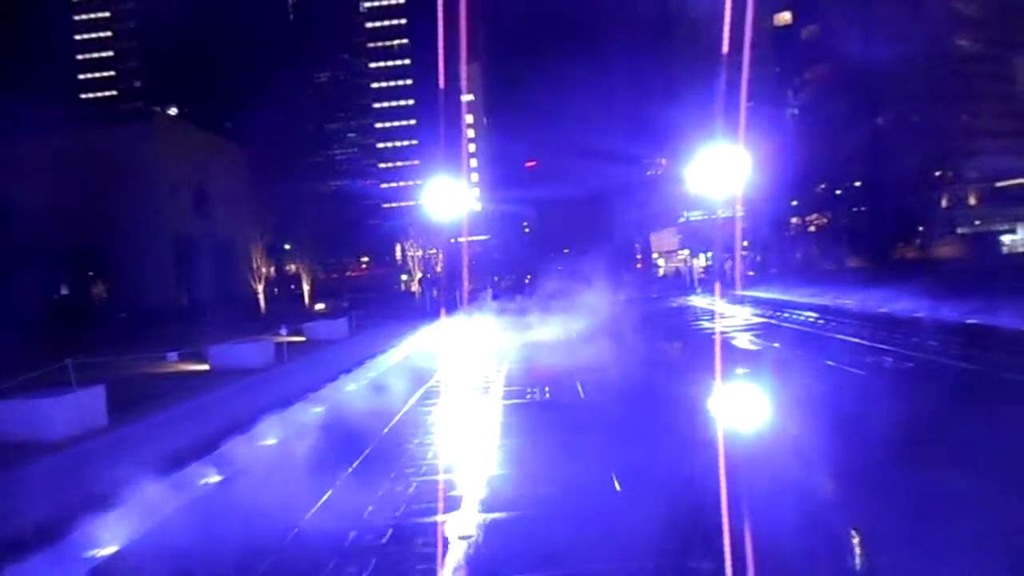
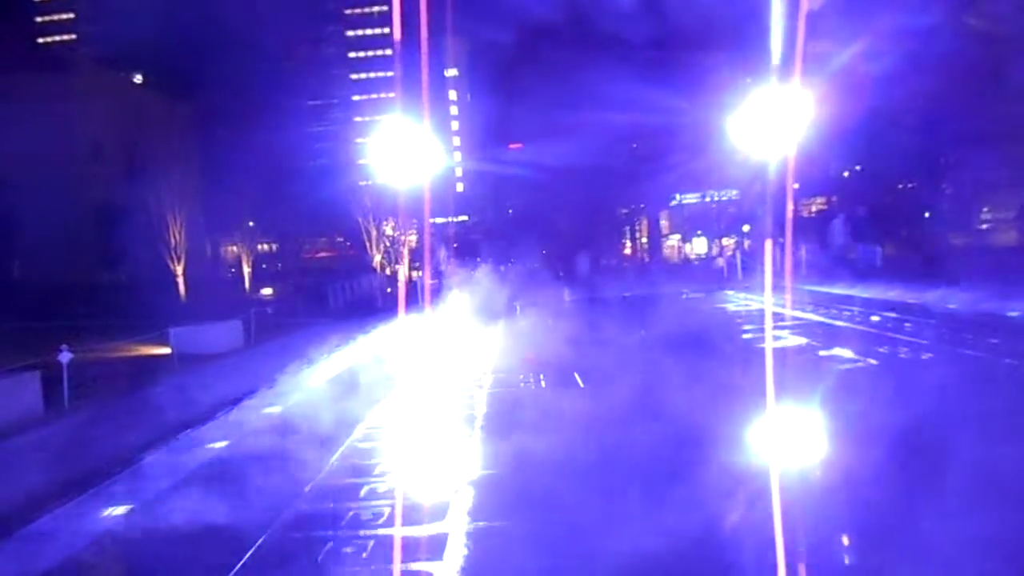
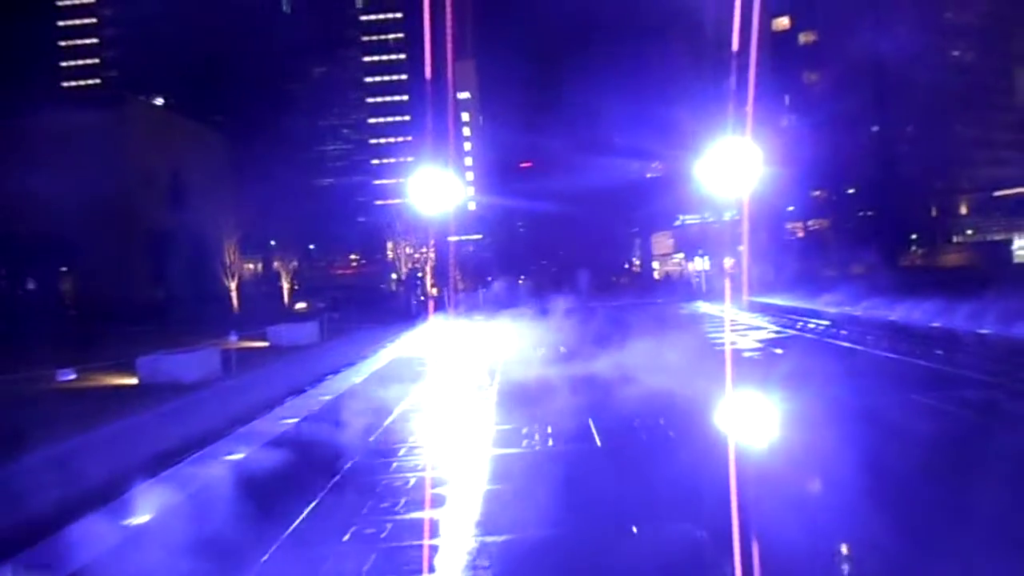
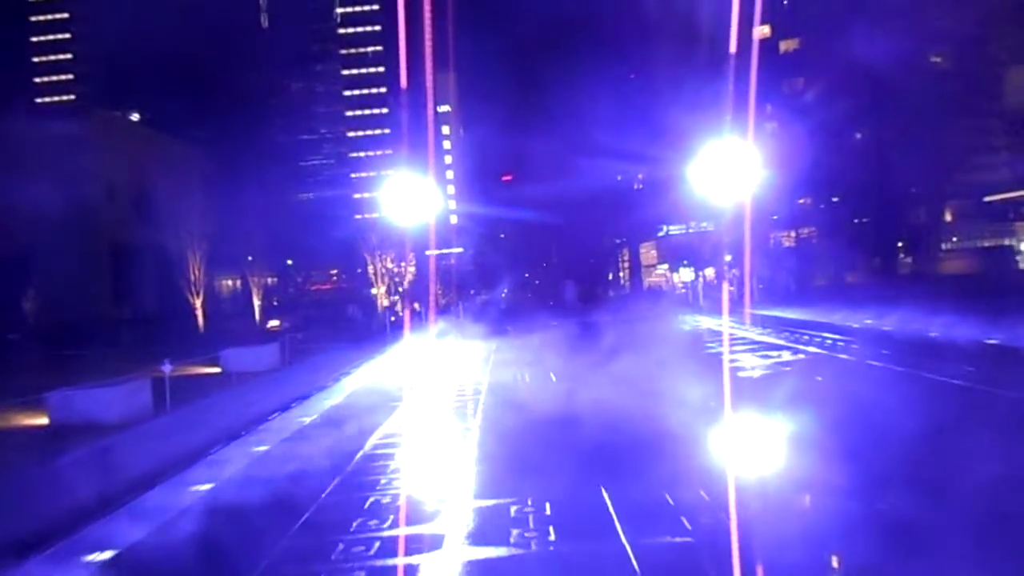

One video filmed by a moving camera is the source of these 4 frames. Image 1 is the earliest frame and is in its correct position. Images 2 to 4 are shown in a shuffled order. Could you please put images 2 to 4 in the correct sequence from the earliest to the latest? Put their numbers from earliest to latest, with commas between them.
3, 4, 2
